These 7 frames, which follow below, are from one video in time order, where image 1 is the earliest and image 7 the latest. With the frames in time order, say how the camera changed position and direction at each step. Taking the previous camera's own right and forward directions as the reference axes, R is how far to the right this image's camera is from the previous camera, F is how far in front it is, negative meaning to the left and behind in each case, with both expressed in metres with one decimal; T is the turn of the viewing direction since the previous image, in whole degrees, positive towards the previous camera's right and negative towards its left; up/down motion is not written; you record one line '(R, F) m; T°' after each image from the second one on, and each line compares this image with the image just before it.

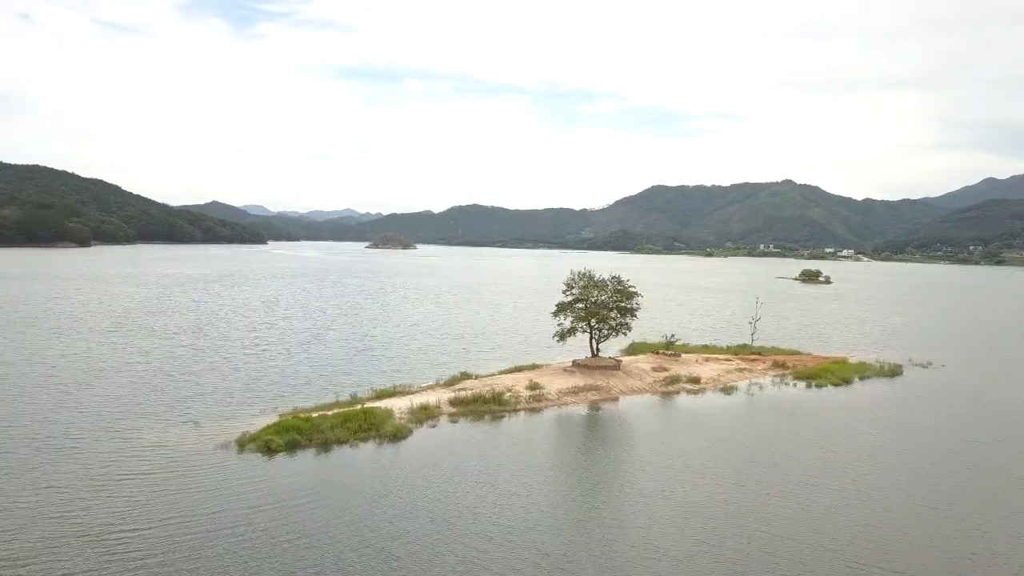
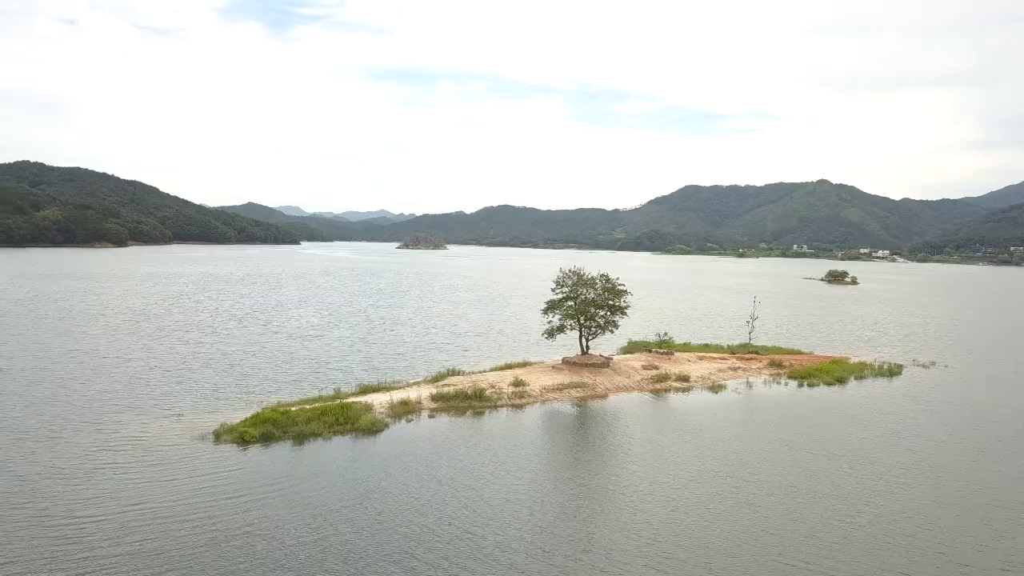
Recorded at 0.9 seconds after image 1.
(+1.7, -0.2) m; -2°
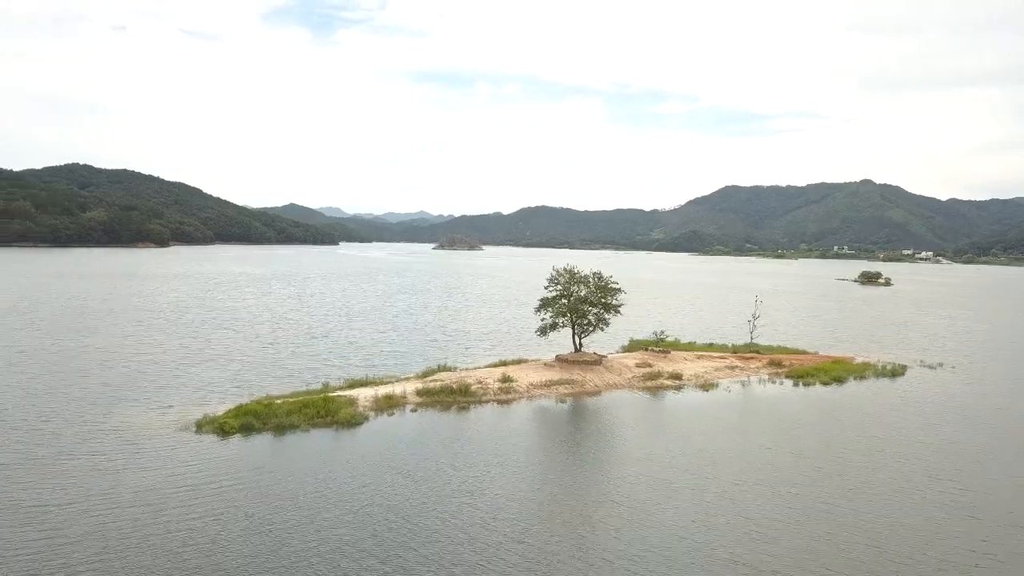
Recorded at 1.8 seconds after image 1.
(+1.7, -0.2) m; -2°
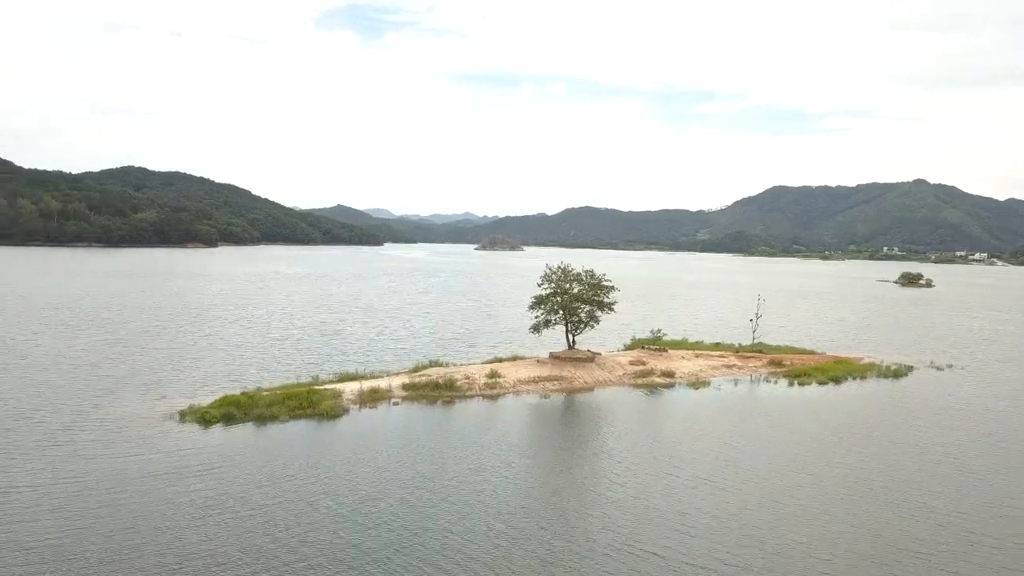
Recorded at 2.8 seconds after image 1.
(+1.9, -0.3) m; -2°
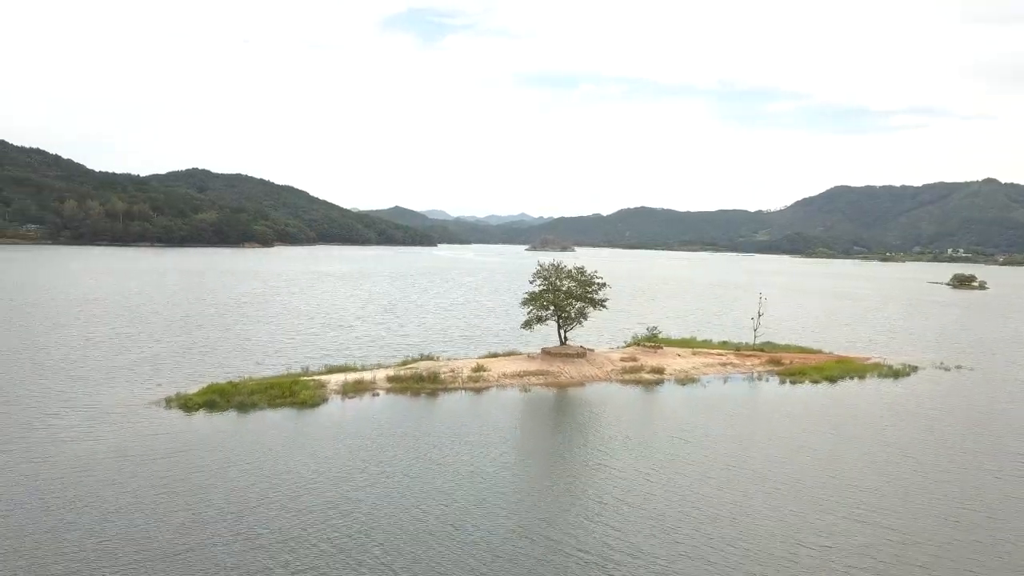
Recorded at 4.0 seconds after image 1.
(+2.3, -0.5) m; -3°
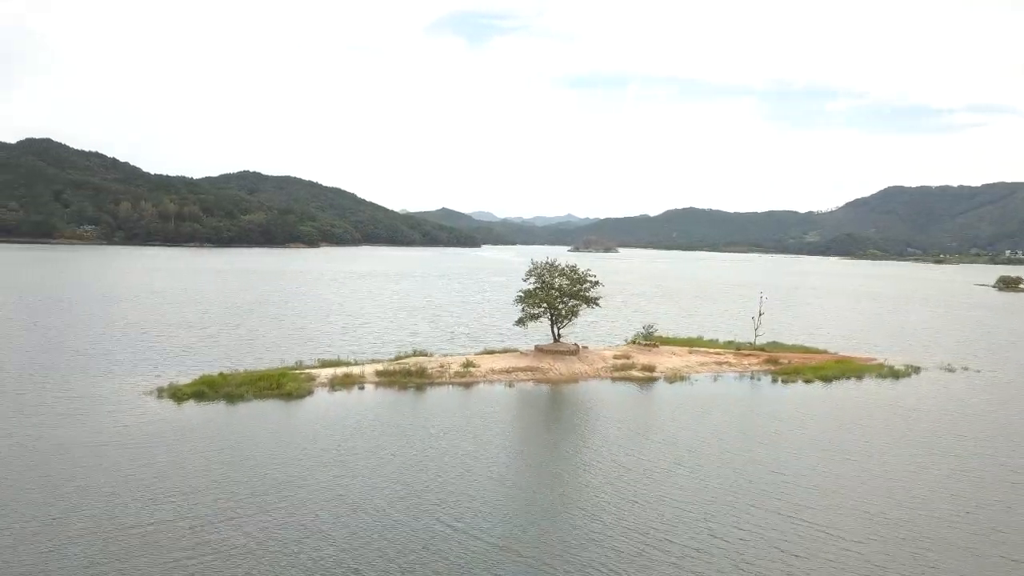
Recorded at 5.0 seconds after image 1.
(+1.8, -0.4) m; -2°
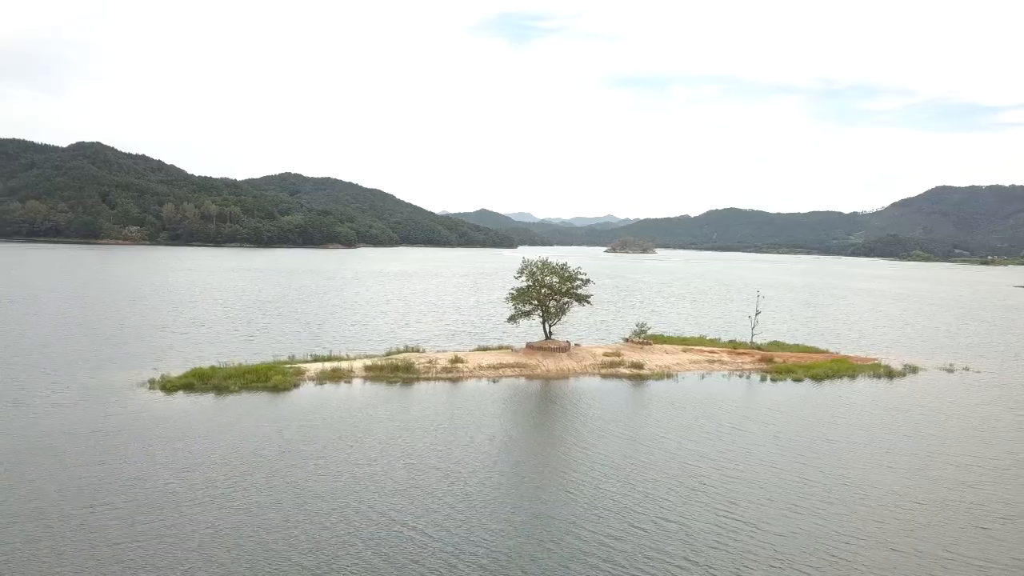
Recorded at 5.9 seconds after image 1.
(+1.6, -0.4) m; -2°
